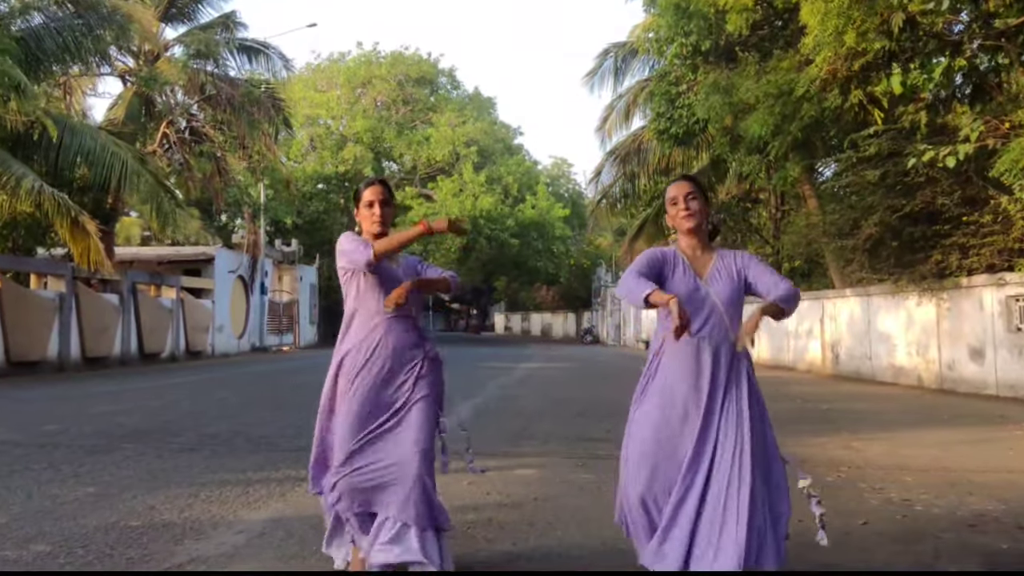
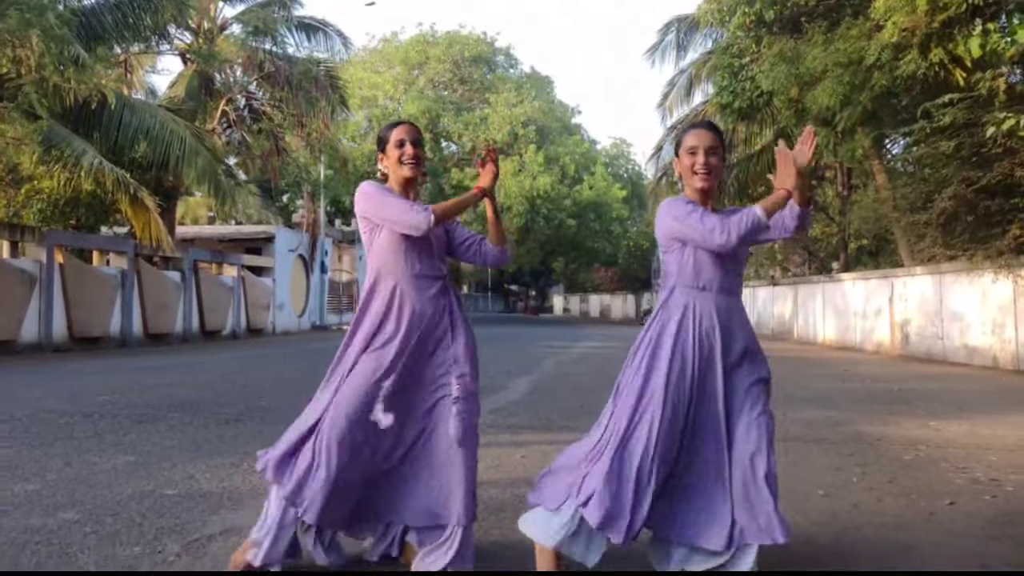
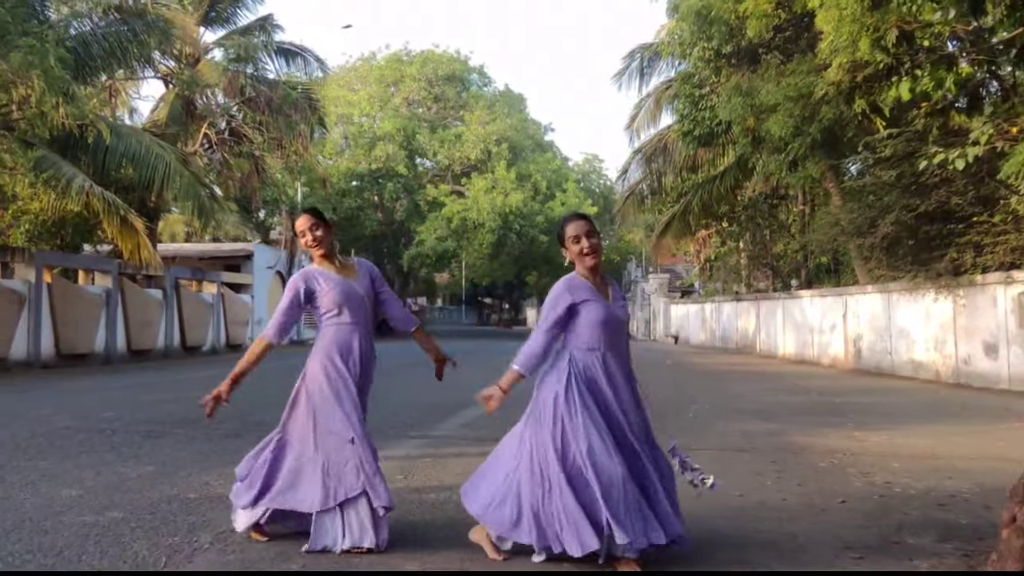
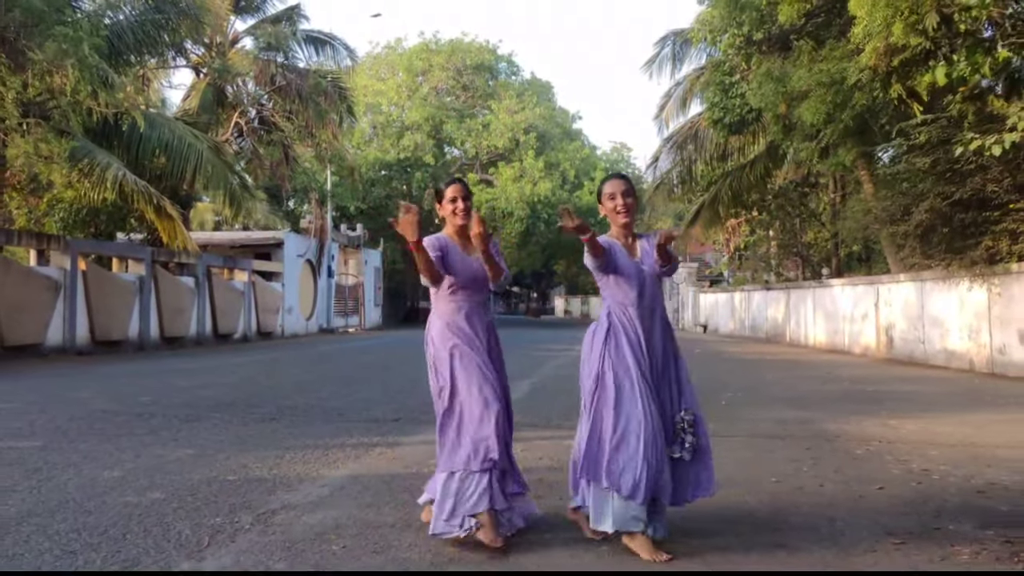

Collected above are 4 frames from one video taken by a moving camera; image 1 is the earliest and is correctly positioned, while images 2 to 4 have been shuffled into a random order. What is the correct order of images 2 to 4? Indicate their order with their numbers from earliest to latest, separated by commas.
3, 2, 4
